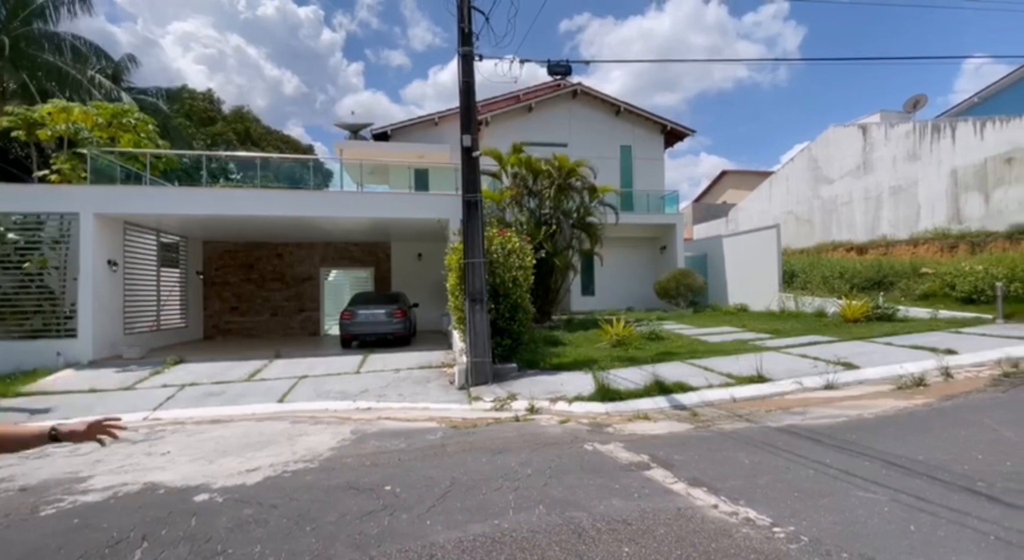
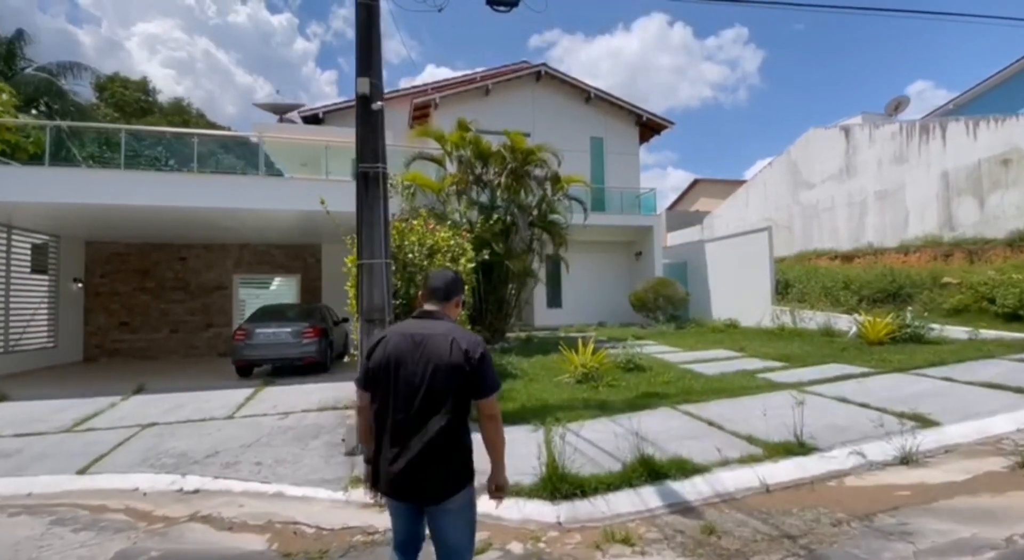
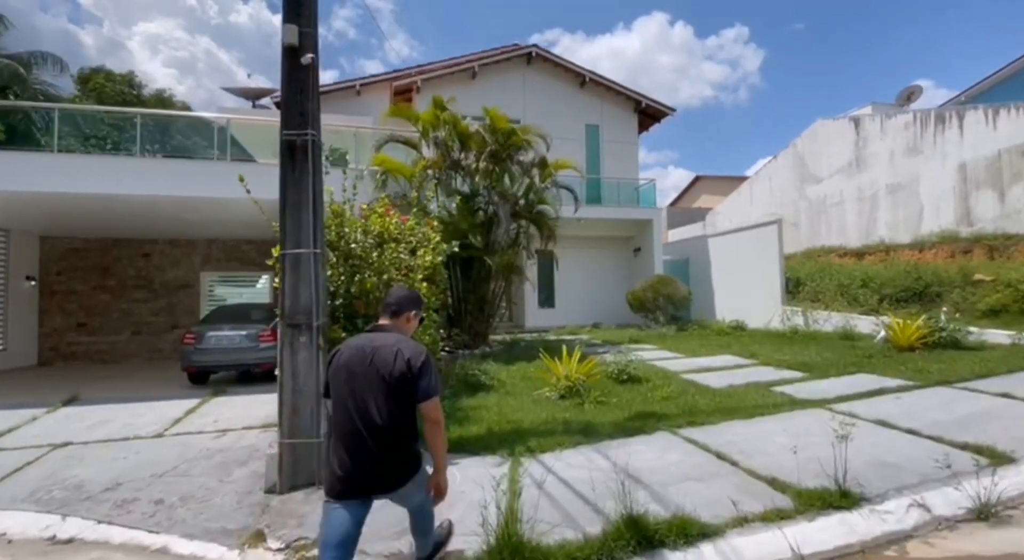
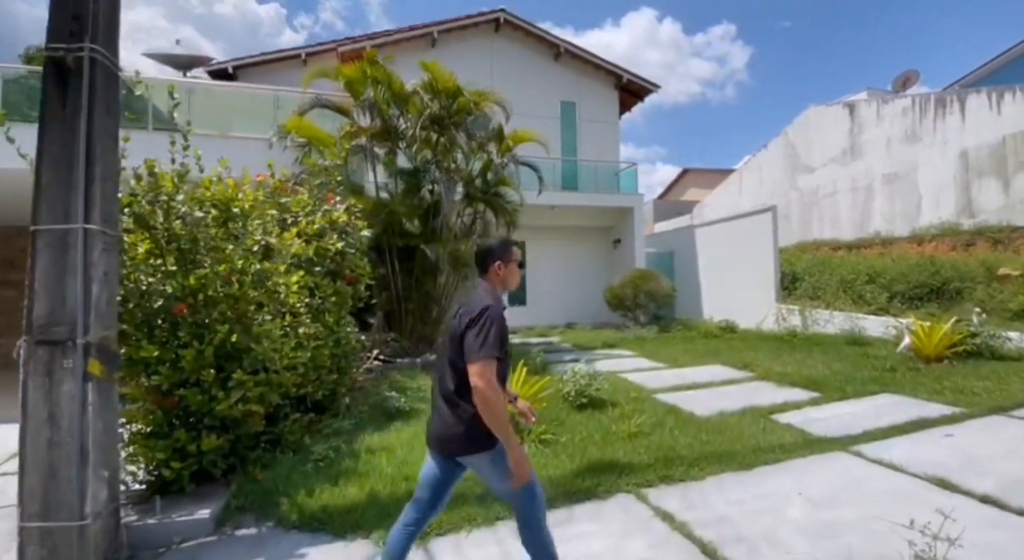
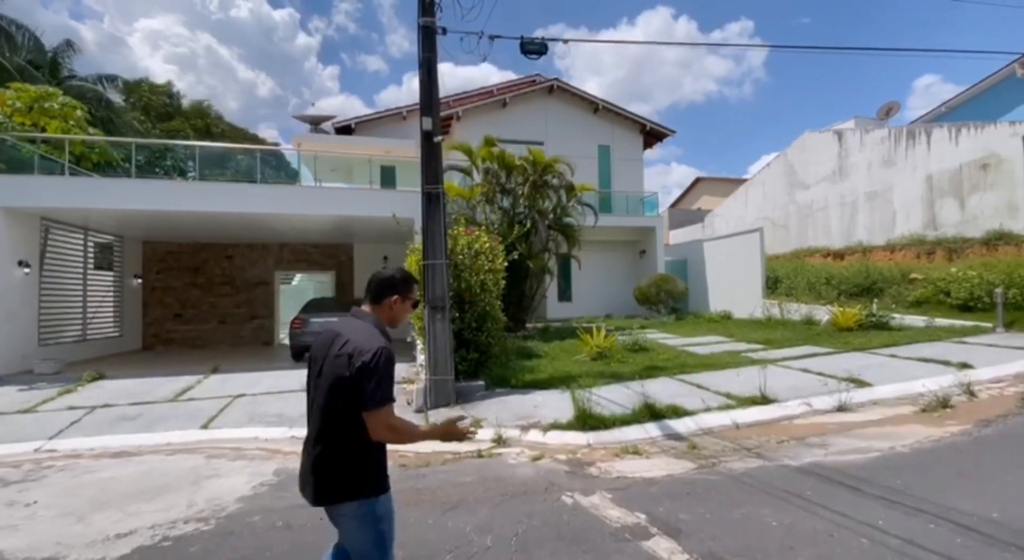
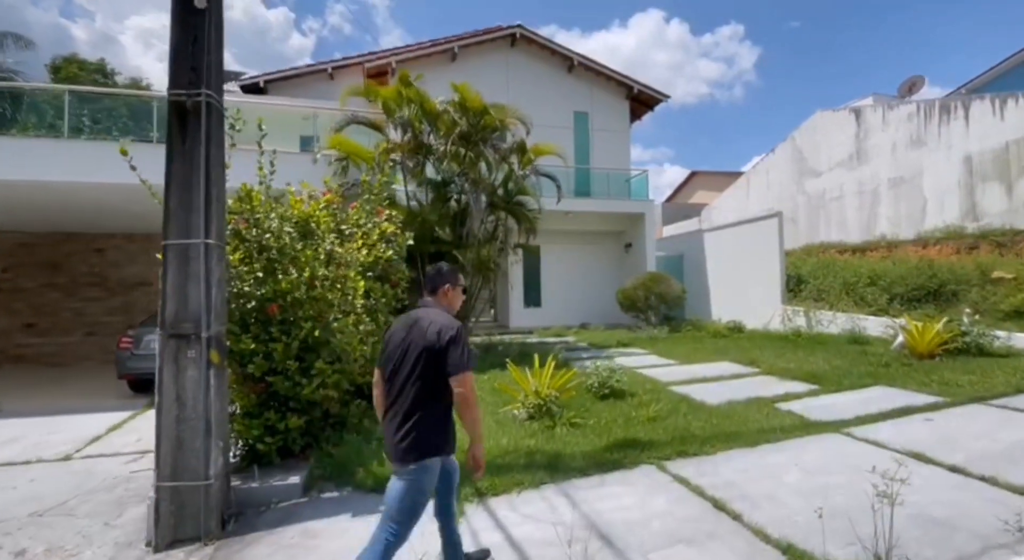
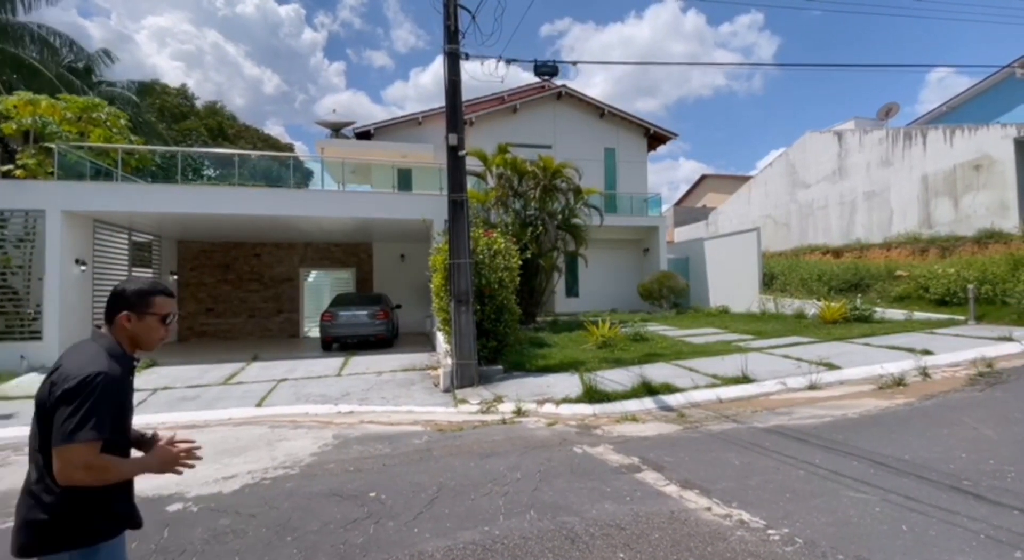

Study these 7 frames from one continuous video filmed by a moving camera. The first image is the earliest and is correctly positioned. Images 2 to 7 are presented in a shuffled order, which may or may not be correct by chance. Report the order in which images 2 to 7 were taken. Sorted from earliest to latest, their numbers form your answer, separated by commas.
7, 5, 2, 3, 6, 4
